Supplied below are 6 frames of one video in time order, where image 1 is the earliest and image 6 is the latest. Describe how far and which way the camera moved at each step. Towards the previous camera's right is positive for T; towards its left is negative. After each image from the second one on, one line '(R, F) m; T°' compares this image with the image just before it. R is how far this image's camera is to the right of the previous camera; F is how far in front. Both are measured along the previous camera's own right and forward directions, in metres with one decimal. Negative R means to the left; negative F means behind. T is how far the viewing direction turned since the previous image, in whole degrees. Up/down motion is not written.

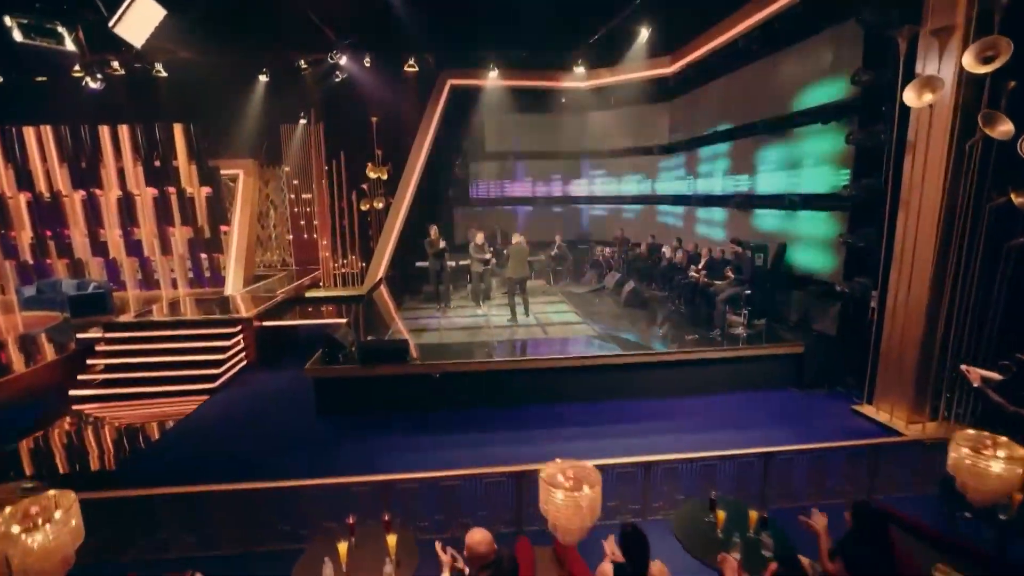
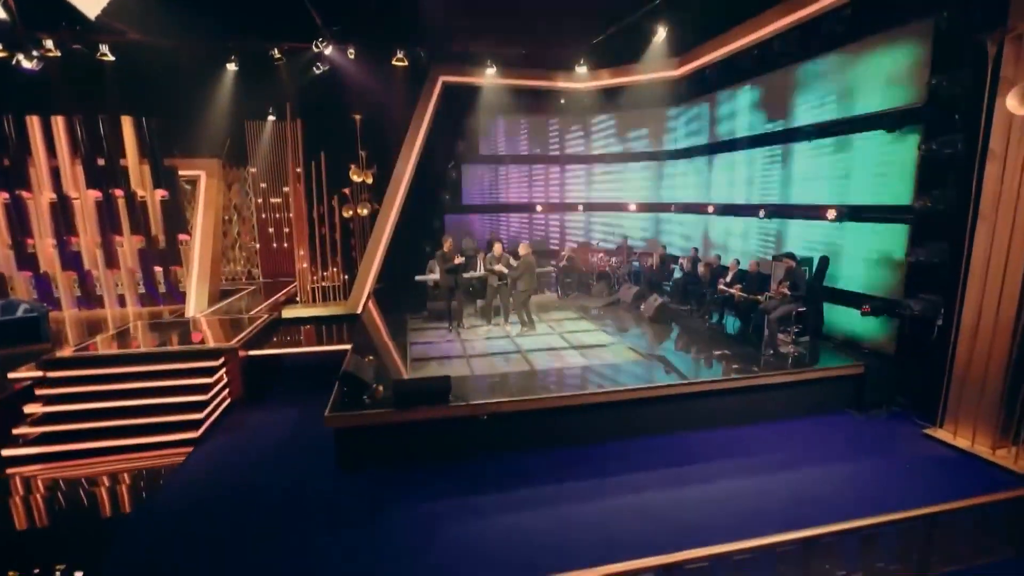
(-0.8, +0.6) m; +6°
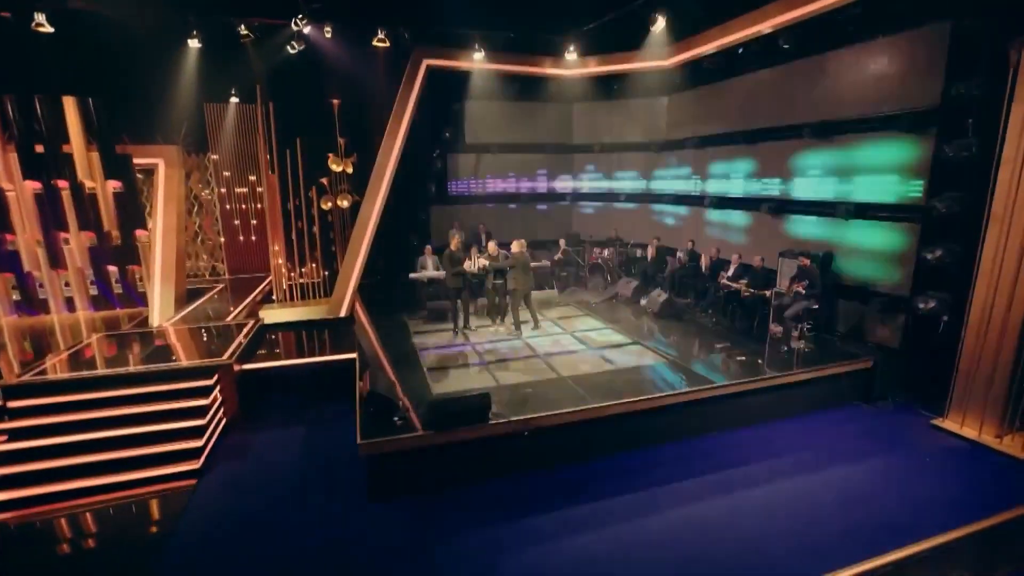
(-0.6, +0.2) m; +6°
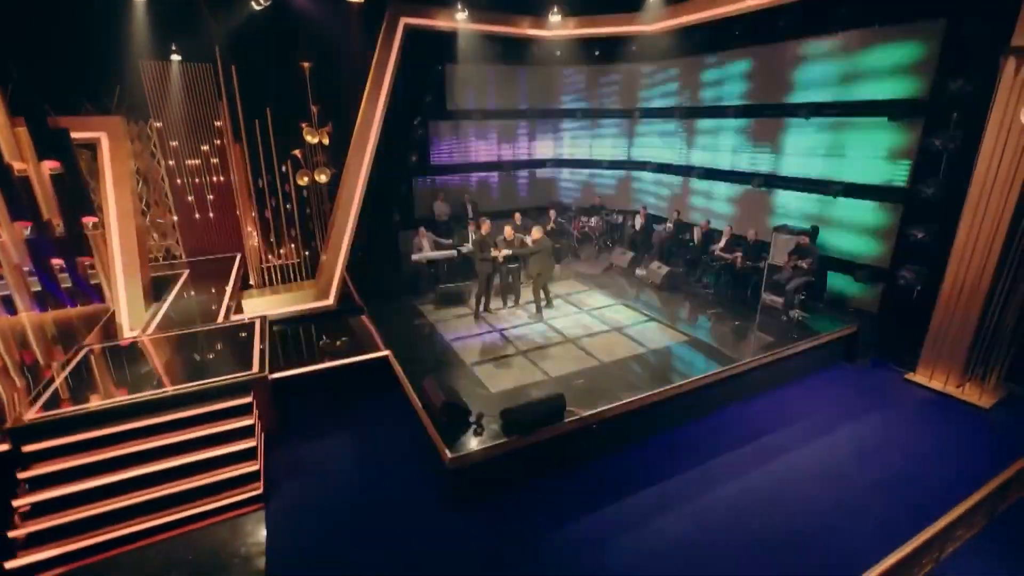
(-1.0, +0.1) m; +8°
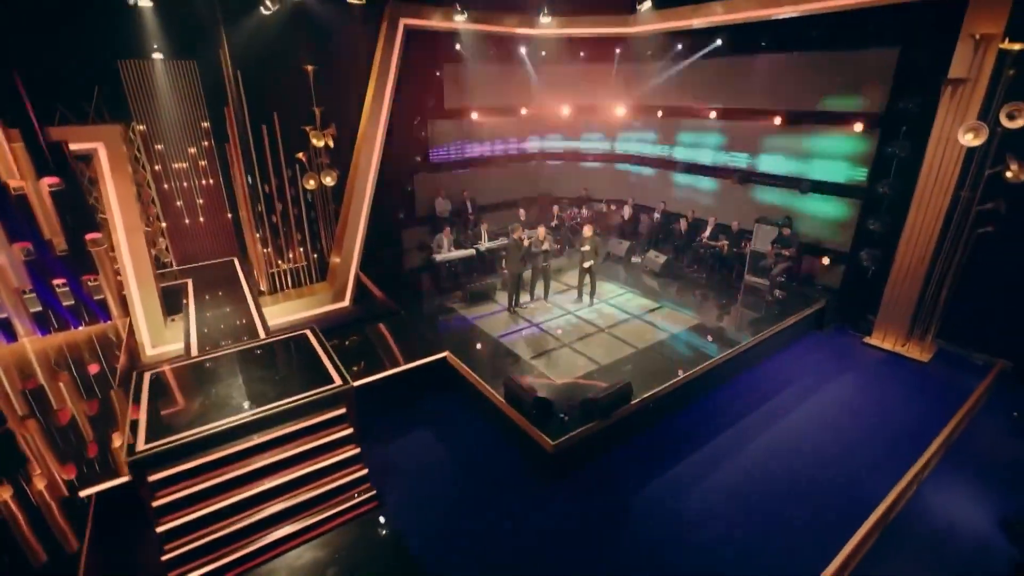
(-1.1, -0.4) m; +8°
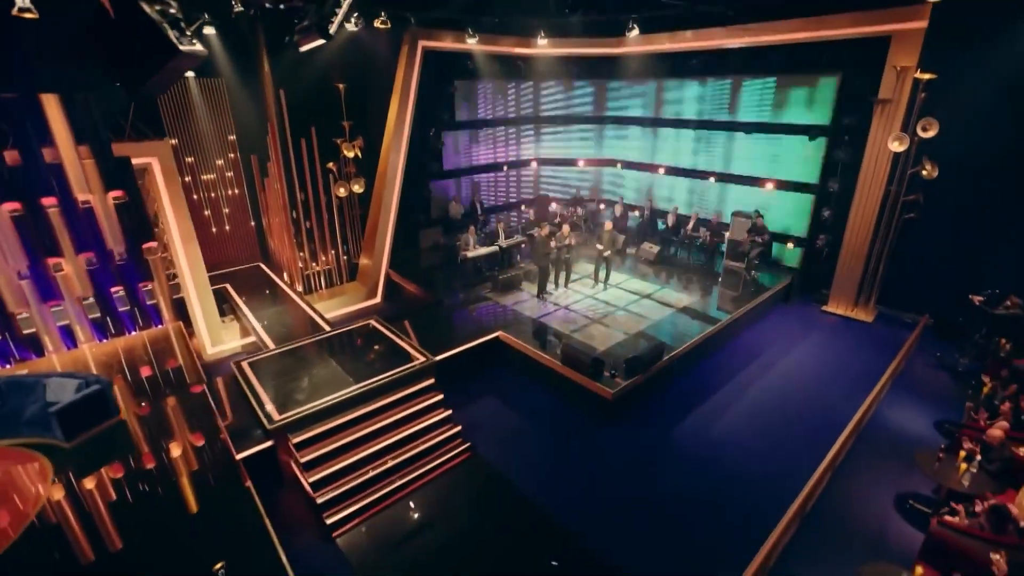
(-1.1, -0.8) m; +6°
